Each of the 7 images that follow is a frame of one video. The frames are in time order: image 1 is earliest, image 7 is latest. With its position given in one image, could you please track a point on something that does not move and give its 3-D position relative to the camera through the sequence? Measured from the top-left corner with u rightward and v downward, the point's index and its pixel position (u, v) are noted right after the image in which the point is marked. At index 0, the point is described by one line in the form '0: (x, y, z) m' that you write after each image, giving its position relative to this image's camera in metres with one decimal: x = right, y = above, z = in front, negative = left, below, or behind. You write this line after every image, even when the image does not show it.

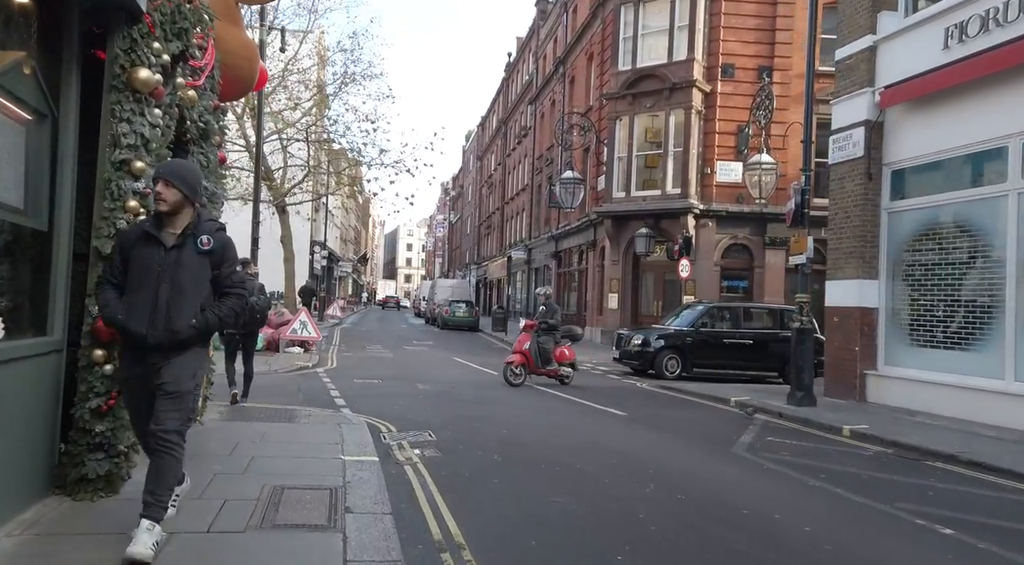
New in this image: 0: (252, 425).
0: (-2.8, -1.5, +7.7) m
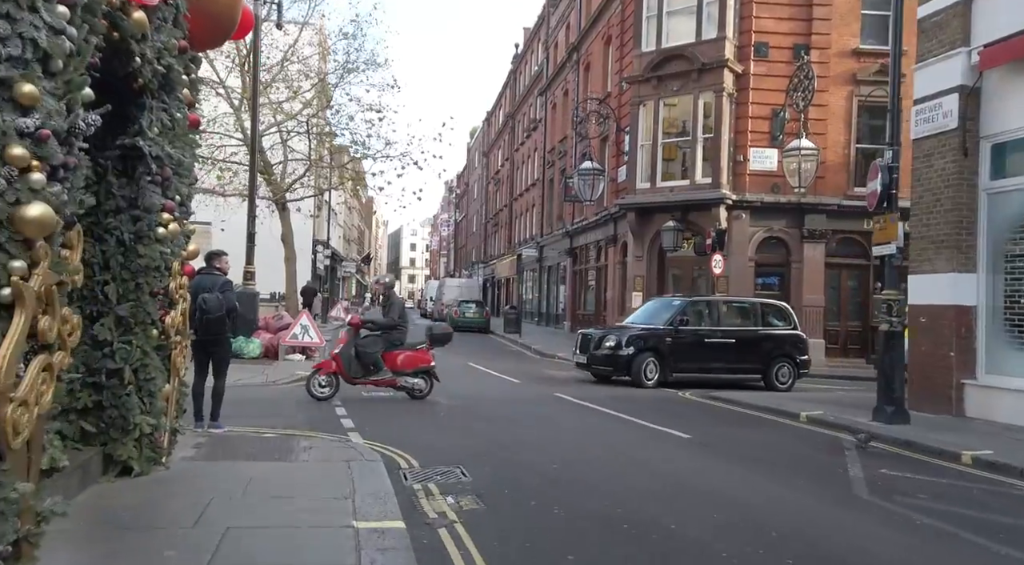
0: (-2.3, -1.5, +5.9) m
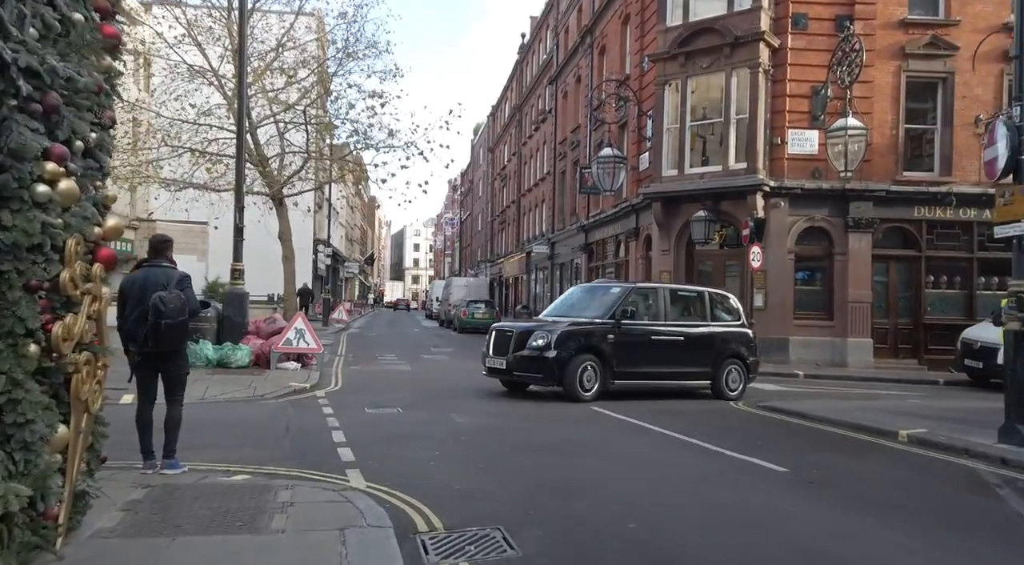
0: (-1.9, -1.5, +4.0) m
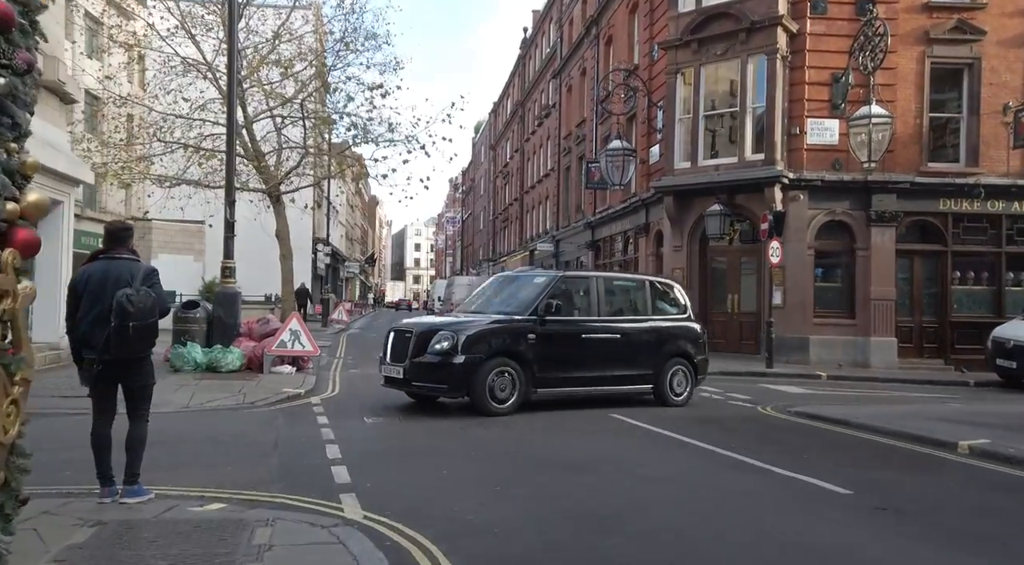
0: (-1.7, -1.4, +3.1) m
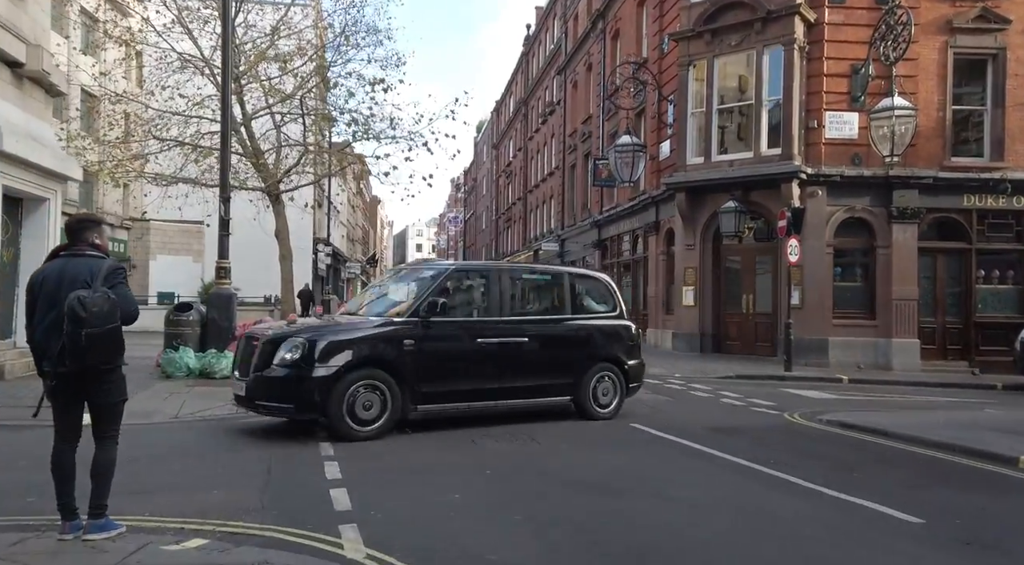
0: (-1.6, -1.4, +2.3) m
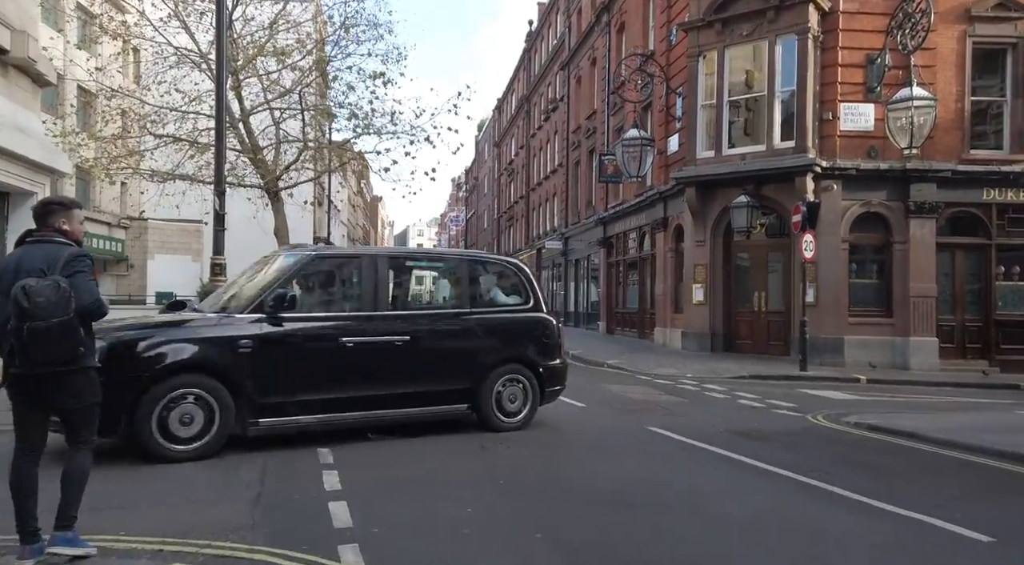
0: (-1.4, -1.4, +1.8) m
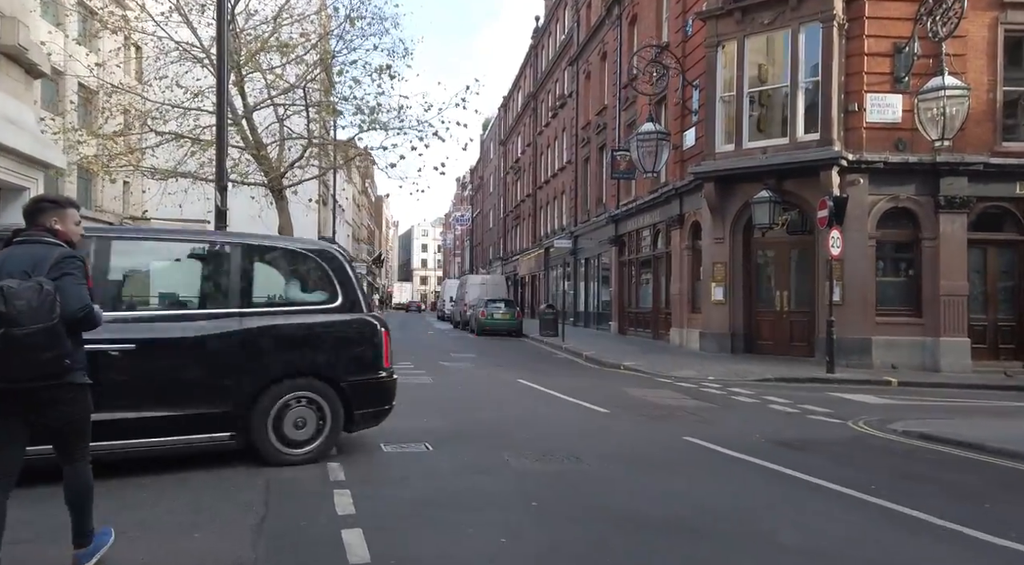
0: (-1.2, -1.3, +1.1) m
